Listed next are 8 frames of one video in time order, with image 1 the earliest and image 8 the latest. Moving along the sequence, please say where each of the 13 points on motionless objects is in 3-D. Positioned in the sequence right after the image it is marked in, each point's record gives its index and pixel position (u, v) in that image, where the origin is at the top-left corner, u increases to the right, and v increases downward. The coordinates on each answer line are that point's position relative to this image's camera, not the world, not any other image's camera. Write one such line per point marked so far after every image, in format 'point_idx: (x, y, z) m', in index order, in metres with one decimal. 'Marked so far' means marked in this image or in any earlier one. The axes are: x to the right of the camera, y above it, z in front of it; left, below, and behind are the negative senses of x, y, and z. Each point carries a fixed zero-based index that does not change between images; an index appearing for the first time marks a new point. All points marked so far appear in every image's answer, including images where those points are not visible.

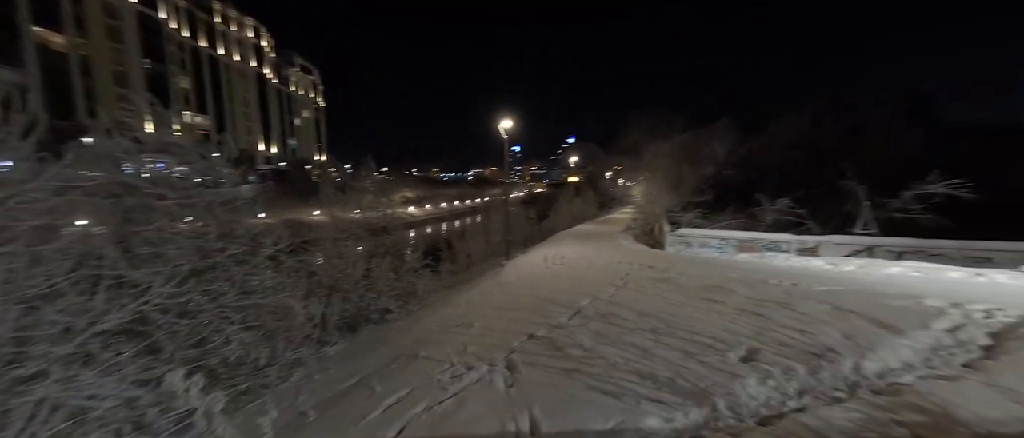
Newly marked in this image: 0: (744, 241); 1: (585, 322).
0: (+7.7, -0.7, +13.3) m
1: (+1.0, -1.4, +5.4) m
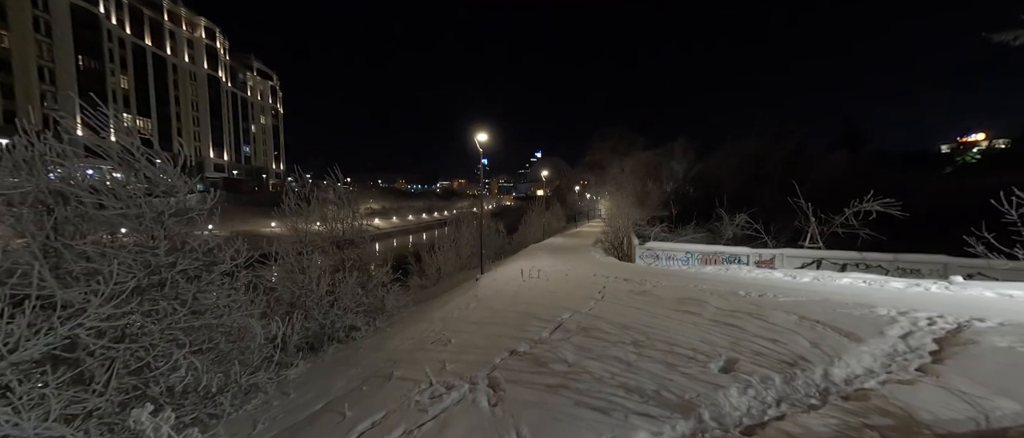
0: (+6.6, -1.2, +13.9) m
1: (+0.8, -1.6, +5.5) m
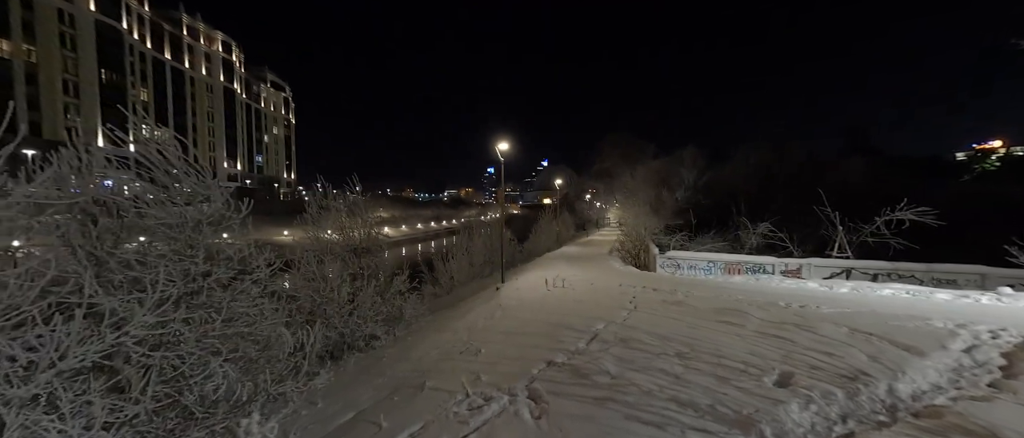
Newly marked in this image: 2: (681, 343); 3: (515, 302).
0: (+7.3, -1.5, +13.7) m
1: (+1.3, -1.7, +5.4) m
2: (+2.3, -1.6, +5.4) m
3: (+0.1, -2.0, +9.7) m
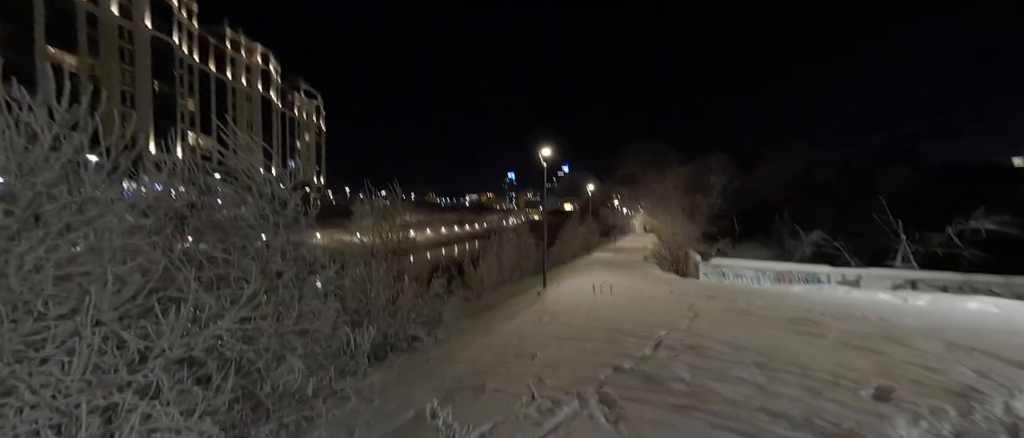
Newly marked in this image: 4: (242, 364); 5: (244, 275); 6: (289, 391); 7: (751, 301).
0: (+8.7, -1.7, +13.2) m
1: (+2.1, -1.8, +5.3) m
2: (+3.1, -1.7, +5.2) m
3: (+1.2, -2.1, +9.7) m
4: (-3.9, -2.1, +5.8) m
5: (-3.9, -0.8, +6.0) m
6: (-3.6, -2.8, +6.6) m
7: (+5.0, -1.7, +8.5) m
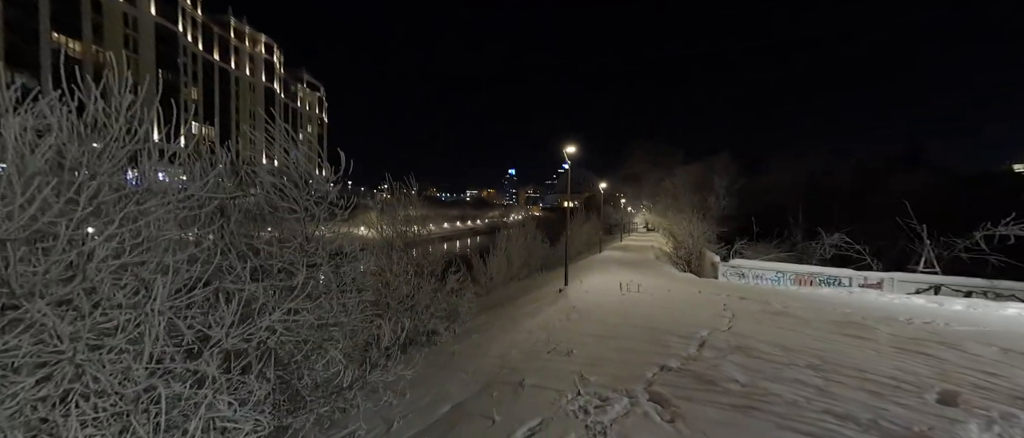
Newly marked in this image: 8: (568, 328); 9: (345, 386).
0: (+9.3, -1.8, +13.3) m
1: (+2.7, -1.8, +5.3) m
2: (+3.7, -1.7, +5.3) m
3: (+1.8, -2.1, +9.8) m
4: (-3.3, -2.0, +5.9) m
5: (-3.2, -0.7, +6.0) m
6: (-3.0, -2.7, +6.6) m
7: (+5.6, -1.7, +8.5) m
8: (+1.1, -2.3, +8.5) m
9: (-2.8, -2.8, +6.9) m
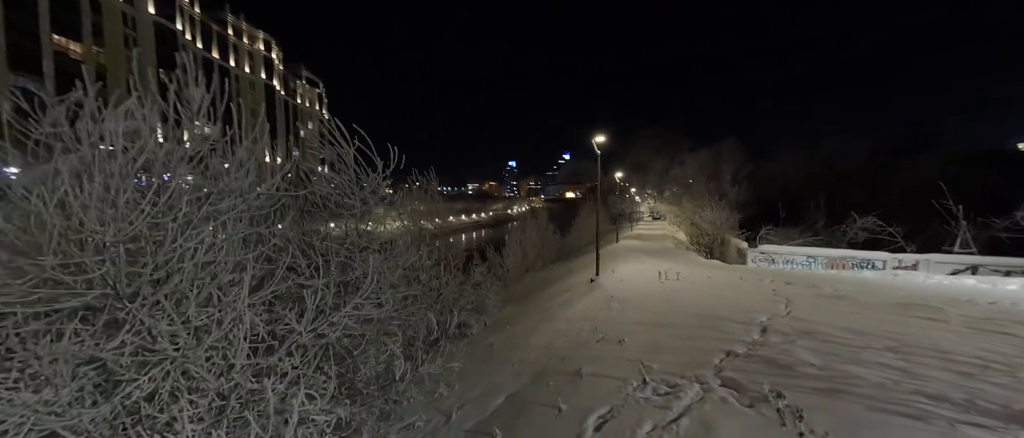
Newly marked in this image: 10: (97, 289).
0: (+10.2, -1.3, +13.2) m
1: (+3.6, -1.6, +5.3) m
2: (+4.6, -1.5, +5.3) m
3: (+2.8, -1.8, +9.8) m
4: (-2.4, -1.9, +6.0) m
5: (-2.4, -0.7, +6.1) m
6: (-2.1, -2.6, +6.8) m
7: (+6.5, -1.4, +8.5) m
8: (+2.1, -2.1, +8.6) m
9: (-1.9, -2.8, +7.0) m
10: (-3.4, -0.6, +3.5) m
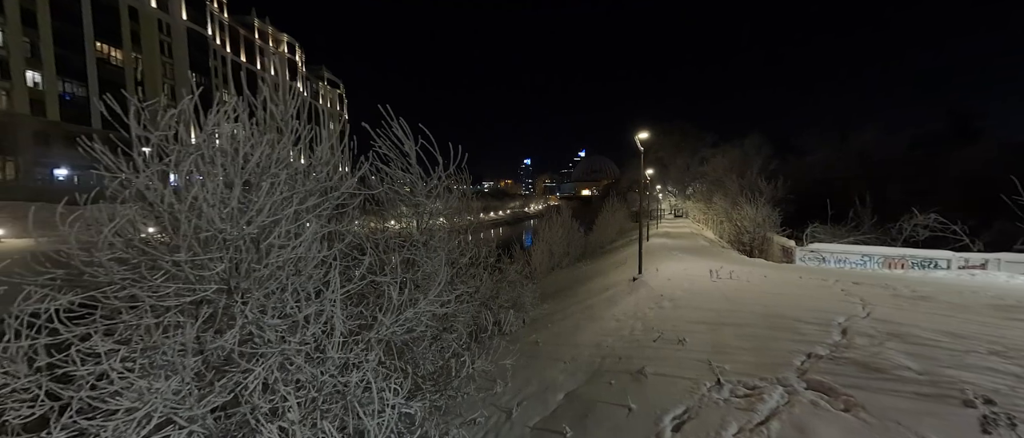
0: (+11.5, -1.2, +12.6) m
1: (+4.5, -1.5, +5.1) m
2: (+5.5, -1.5, +5.0) m
3: (+3.9, -1.7, +9.6) m
4: (-1.5, -1.9, +6.1) m
5: (-1.5, -0.6, +6.2) m
6: (-1.1, -2.6, +6.8) m
7: (+7.5, -1.3, +8.1) m
8: (+3.1, -2.0, +8.4) m
9: (-0.9, -2.7, +7.1) m
10: (-2.6, -0.6, +3.6) m
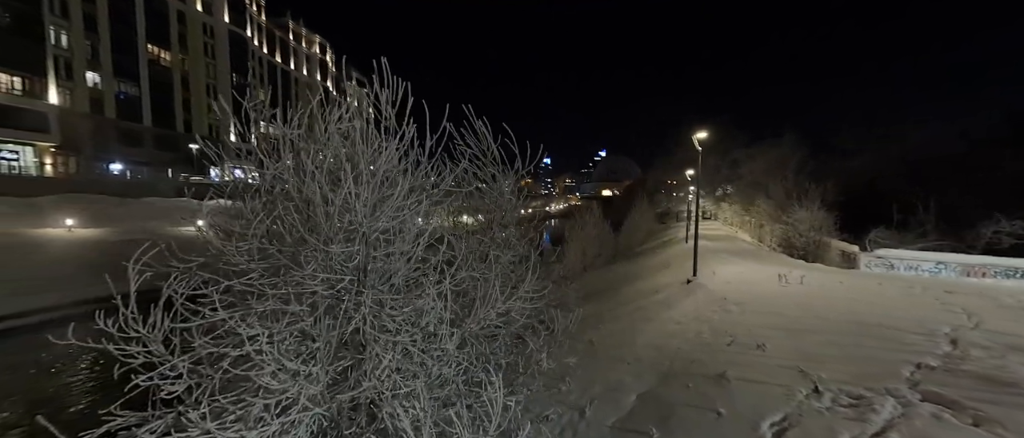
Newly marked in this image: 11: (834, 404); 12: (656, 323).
0: (+13.1, -1.3, +11.9) m
1: (+5.6, -1.6, +4.8) m
2: (+6.6, -1.6, +4.6) m
3: (+5.3, -1.8, +9.3) m
4: (-0.3, -1.9, +6.1) m
5: (-0.3, -0.6, +6.2) m
6: (+0.1, -2.5, +6.9) m
7: (+8.8, -1.5, +7.6) m
8: (+4.4, -2.0, +8.2) m
9: (+0.3, -2.7, +7.1) m
10: (-1.6, -0.5, +3.7) m
11: (+3.7, -2.1, +4.7) m
12: (+3.5, -2.6, +10.0) m
